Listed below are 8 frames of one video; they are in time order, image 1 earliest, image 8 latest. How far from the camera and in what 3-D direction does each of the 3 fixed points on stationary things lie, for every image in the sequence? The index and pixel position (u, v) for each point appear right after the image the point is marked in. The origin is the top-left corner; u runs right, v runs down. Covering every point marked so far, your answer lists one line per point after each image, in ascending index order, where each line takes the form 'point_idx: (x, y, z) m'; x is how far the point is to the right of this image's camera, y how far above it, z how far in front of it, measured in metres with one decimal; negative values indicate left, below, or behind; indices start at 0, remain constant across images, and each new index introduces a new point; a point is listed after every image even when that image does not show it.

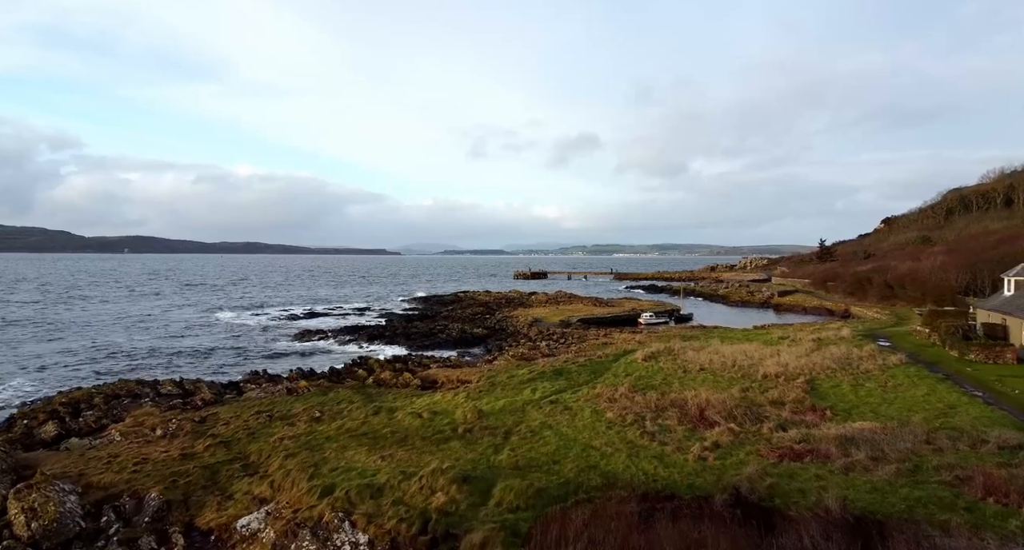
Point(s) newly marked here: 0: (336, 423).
0: (-4.1, -3.5, +12.8) m
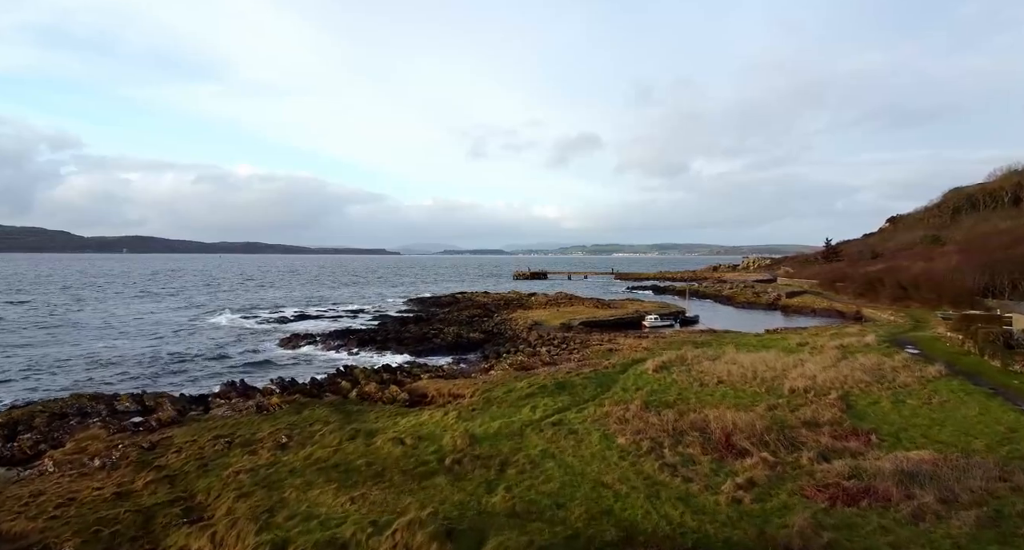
0: (-4.2, -3.6, +11.0) m
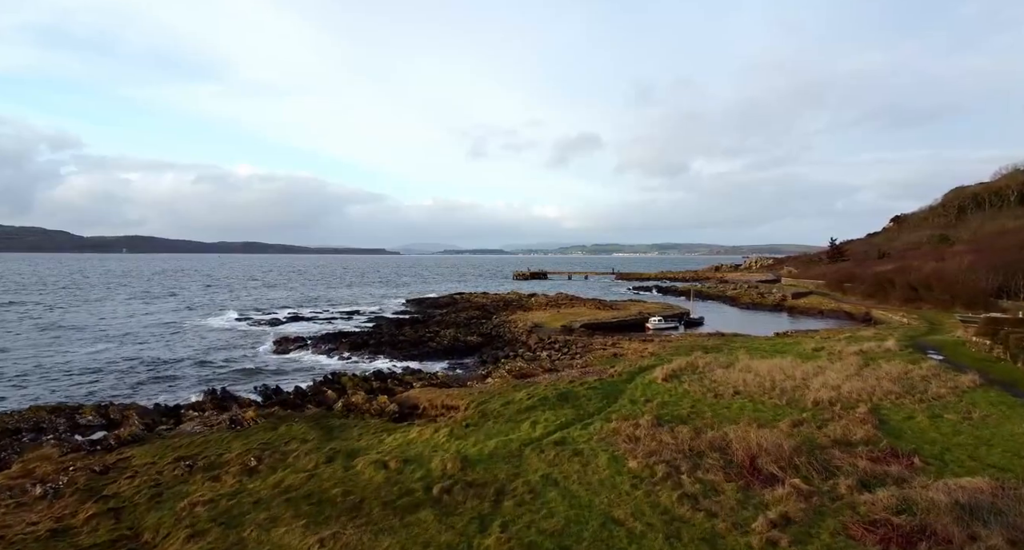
0: (-4.2, -3.6, +9.7) m
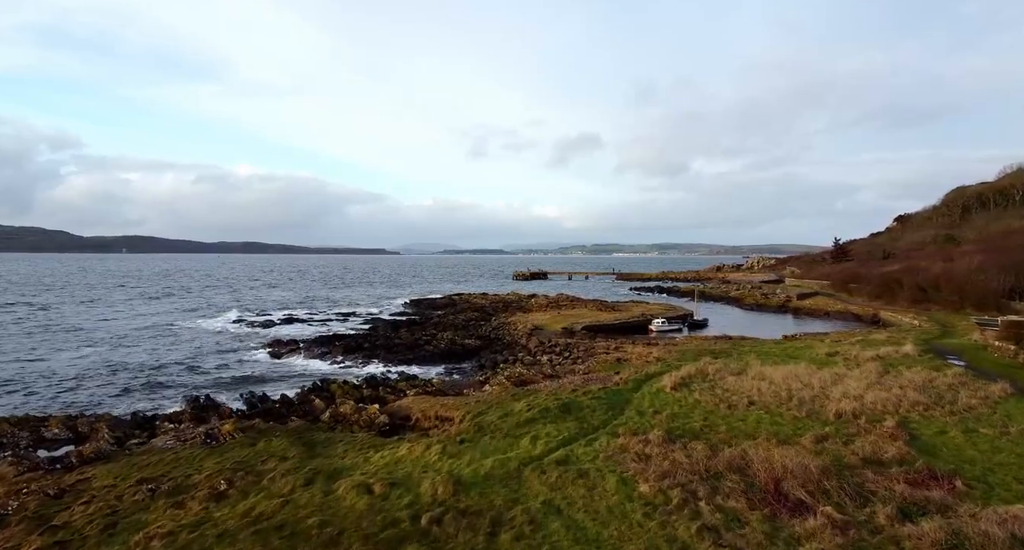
0: (-4.3, -3.7, +8.7) m
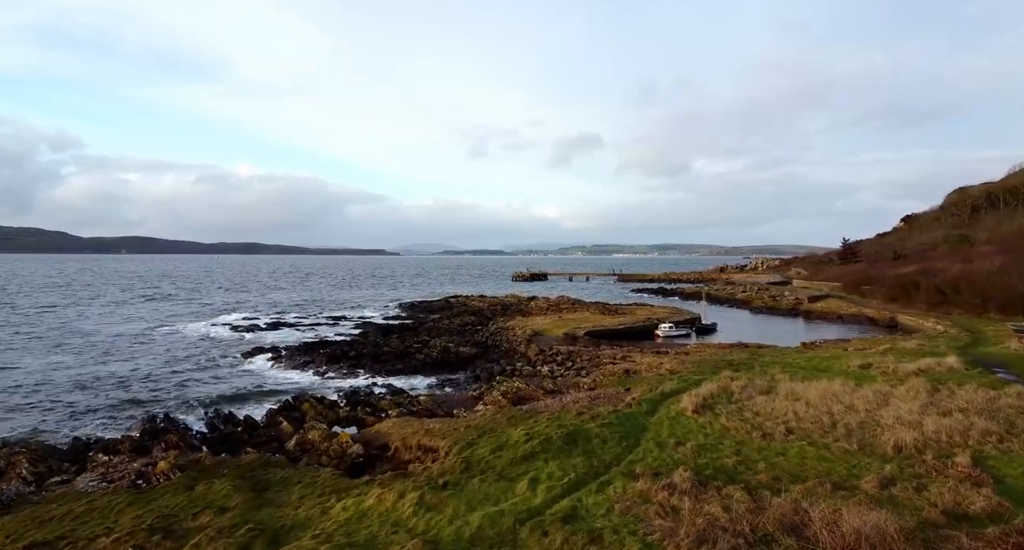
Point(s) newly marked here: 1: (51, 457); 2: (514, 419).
0: (-4.4, -3.8, +6.6) m
1: (-10.1, -4.0, +12.0) m
2: (+0.1, -3.5, +13.4) m
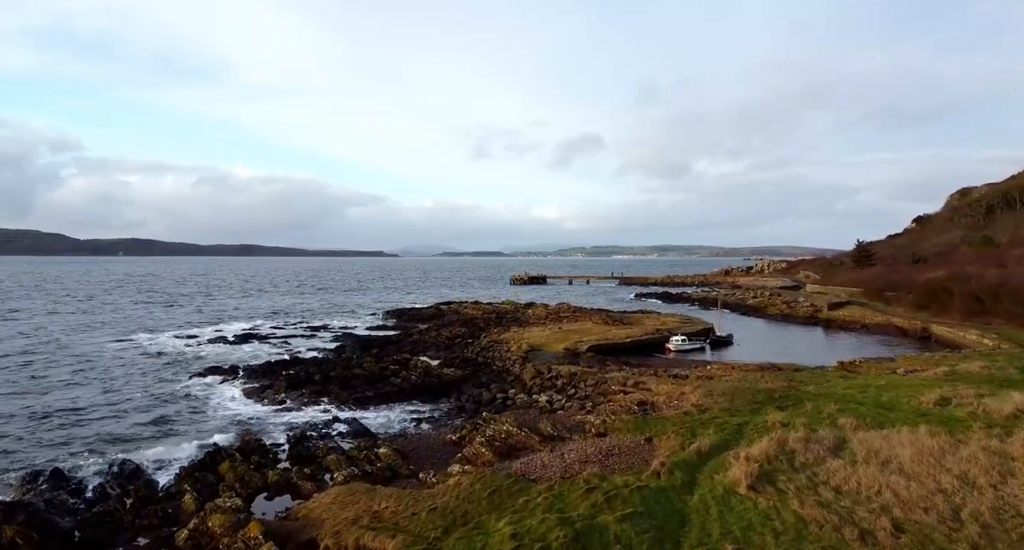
0: (-4.7, -4.1, +2.9) m
1: (-10.4, -4.3, +8.2) m
2: (-0.2, -3.9, +9.7) m
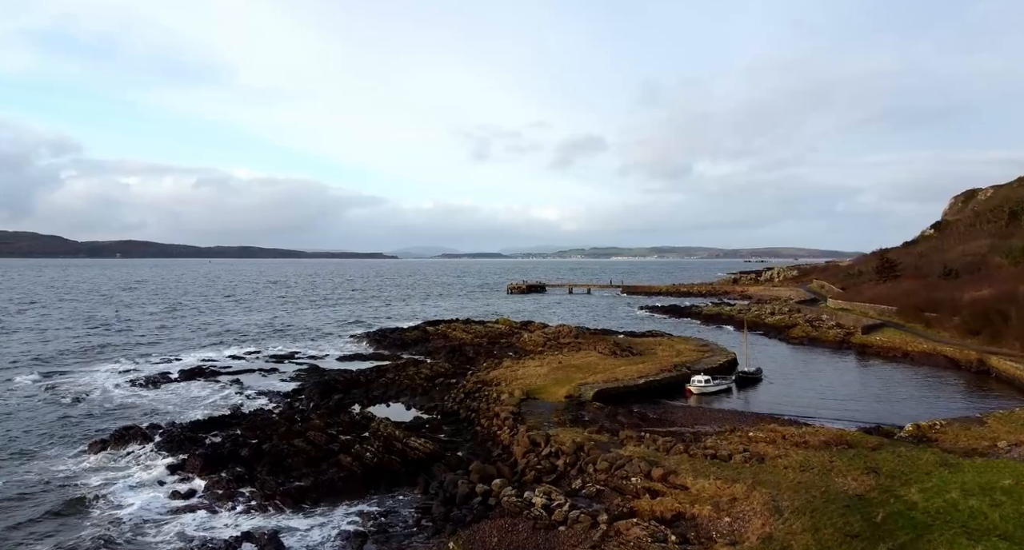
0: (-5.1, -5.5, -2.2) m
1: (-10.8, -5.7, +3.1) m
2: (-0.6, -5.3, +4.5) m
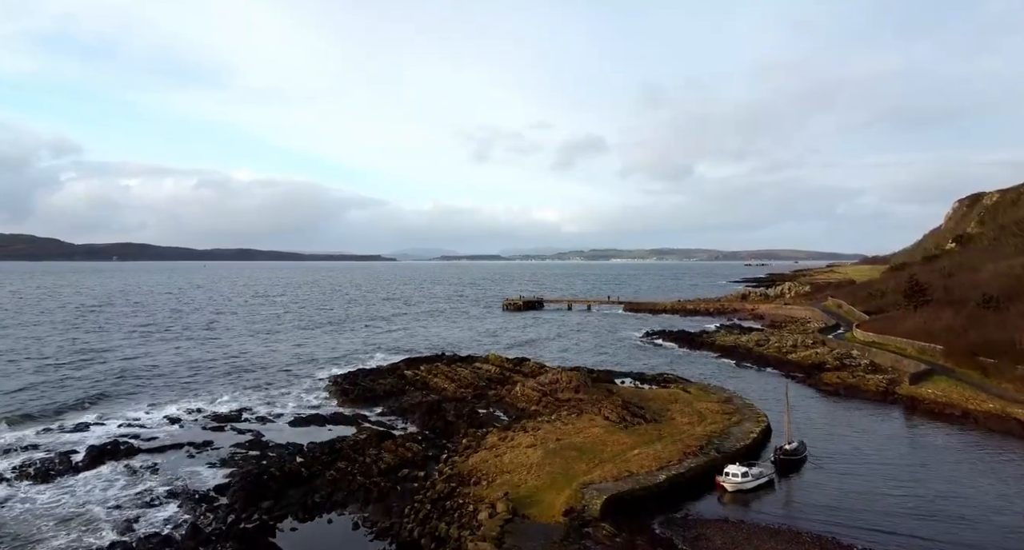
0: (-5.7, -8.0, -8.0) m
1: (-11.5, -8.2, -2.7) m
2: (-1.3, -7.8, -1.3) m
